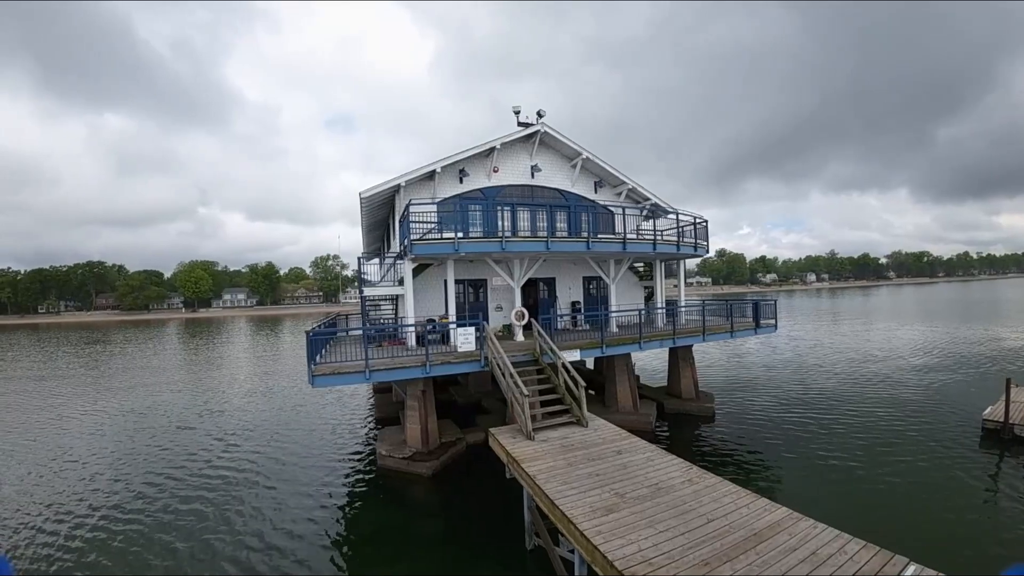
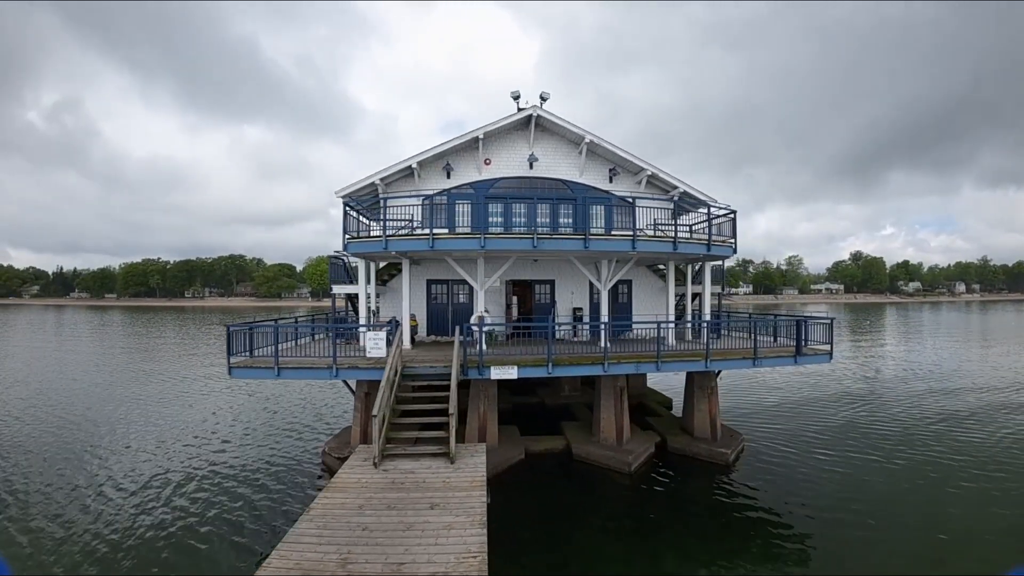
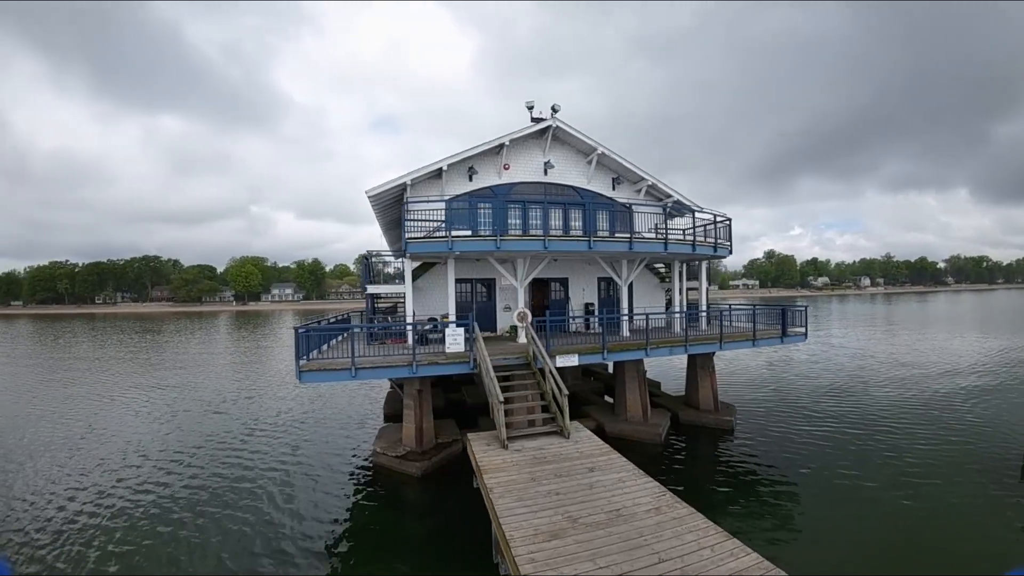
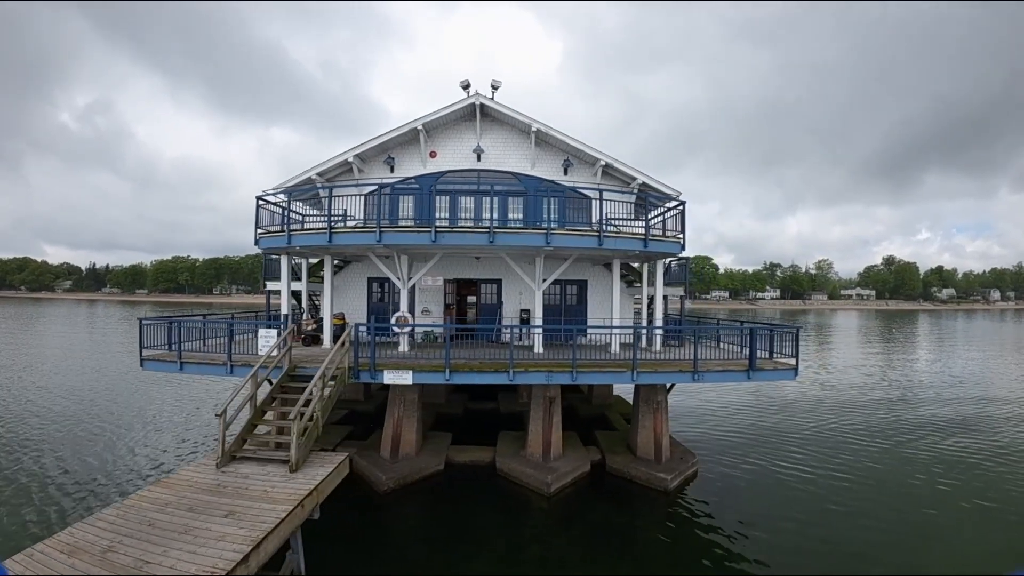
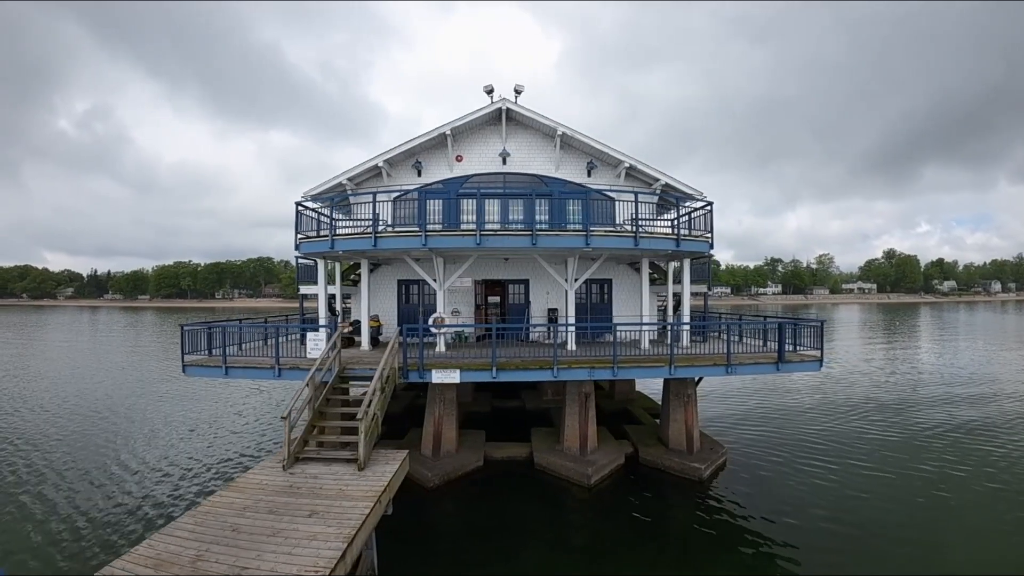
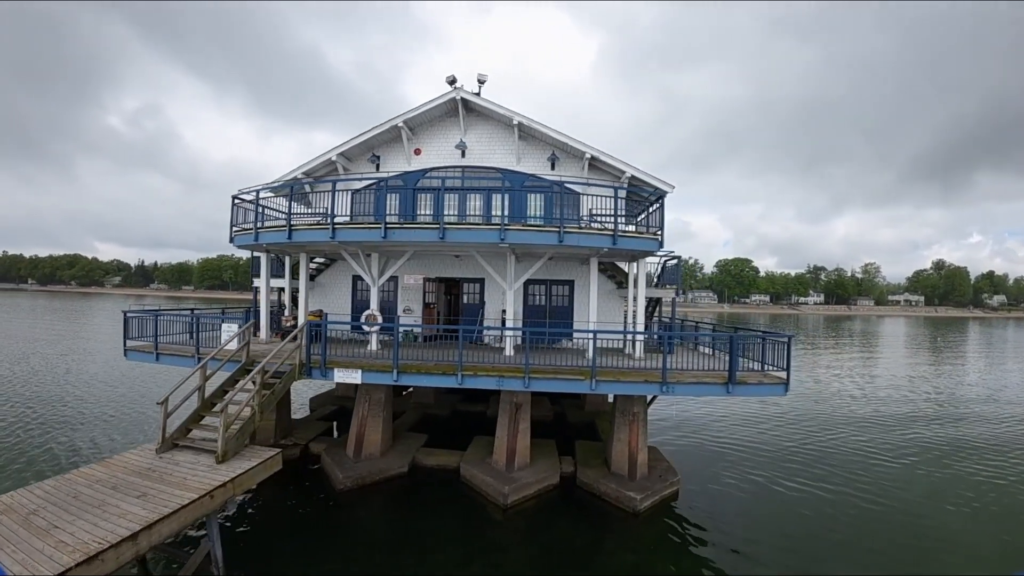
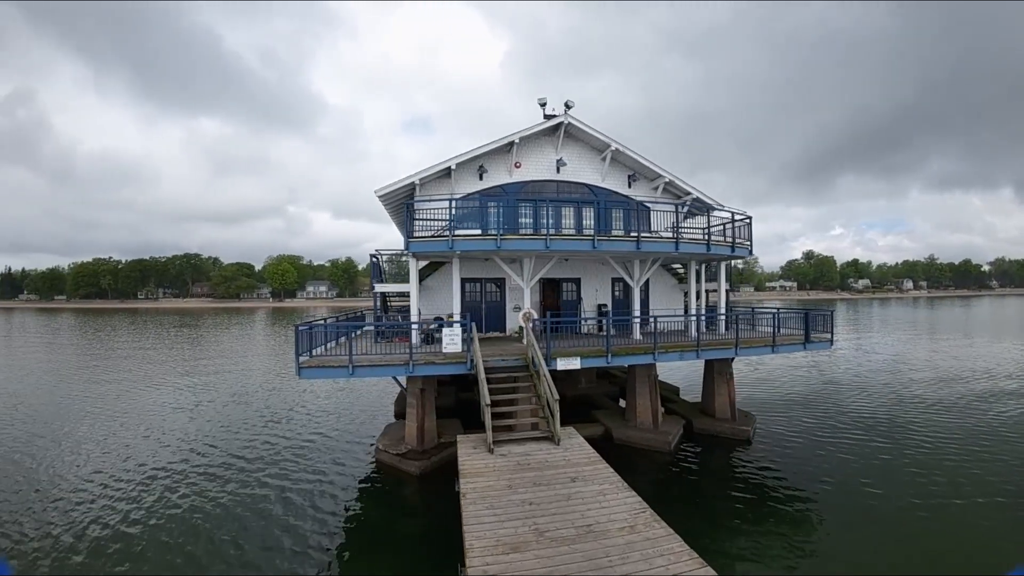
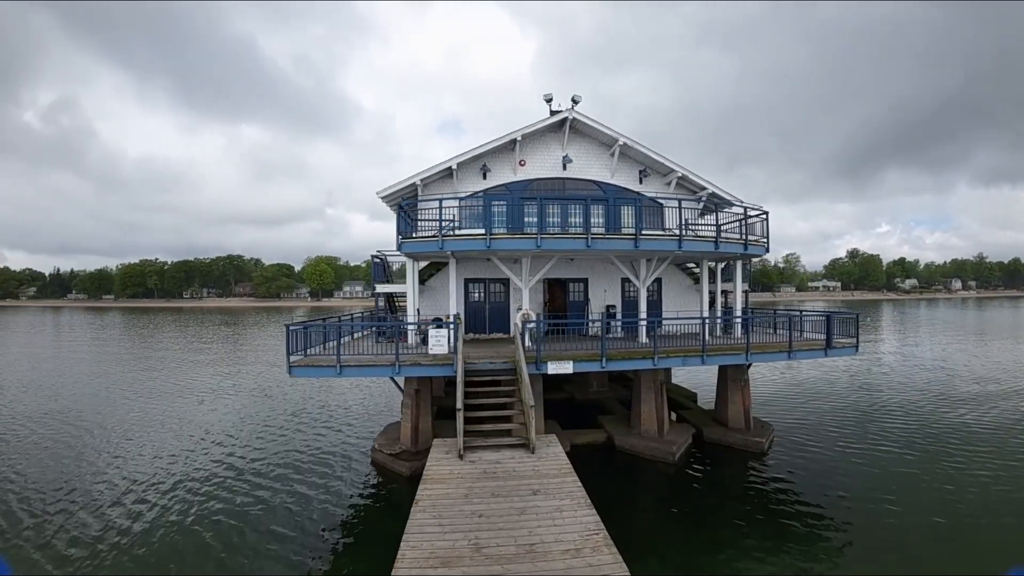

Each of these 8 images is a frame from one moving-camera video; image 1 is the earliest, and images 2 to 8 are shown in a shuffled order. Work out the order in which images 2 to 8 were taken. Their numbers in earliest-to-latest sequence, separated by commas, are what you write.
3, 7, 8, 2, 5, 4, 6
